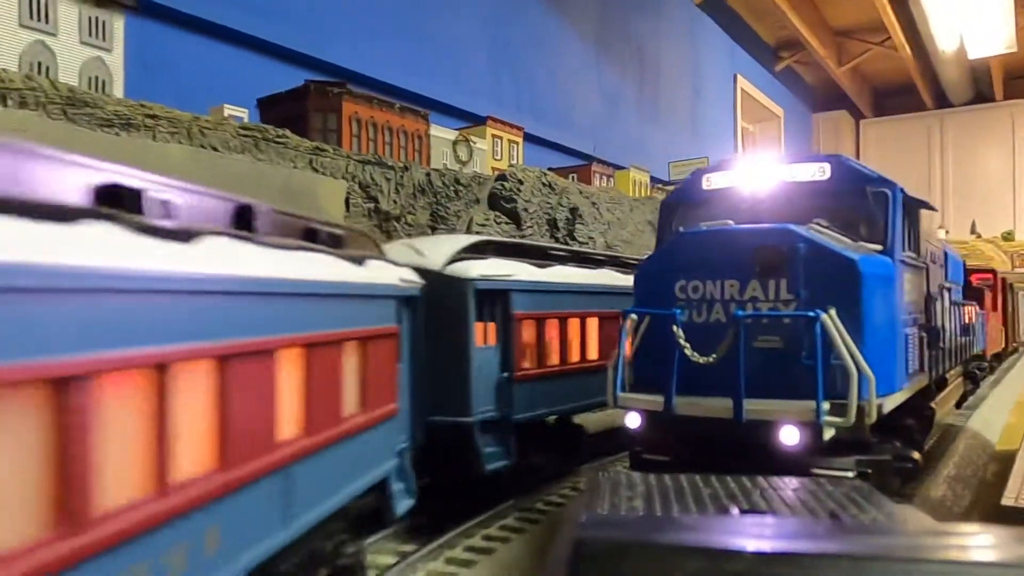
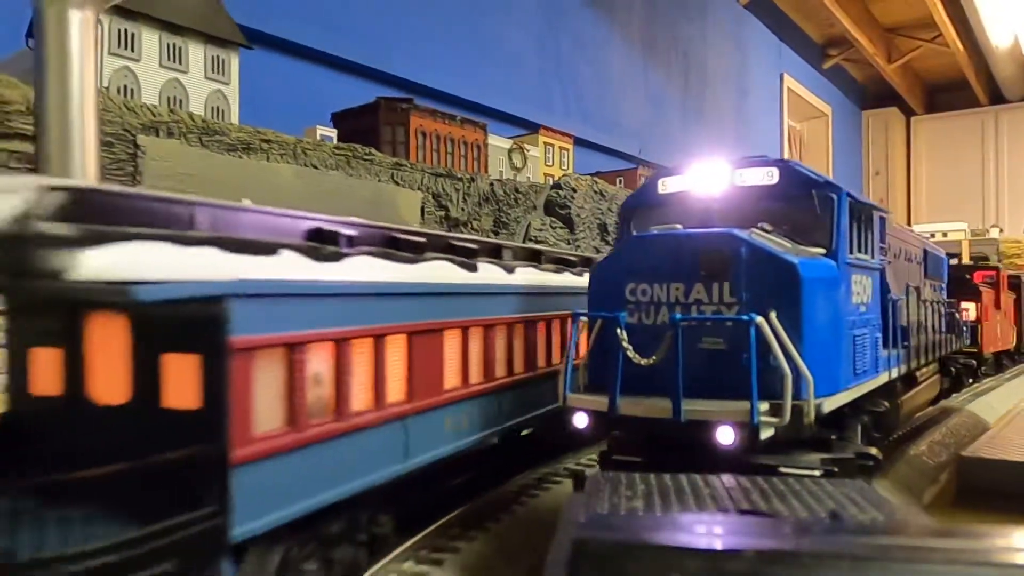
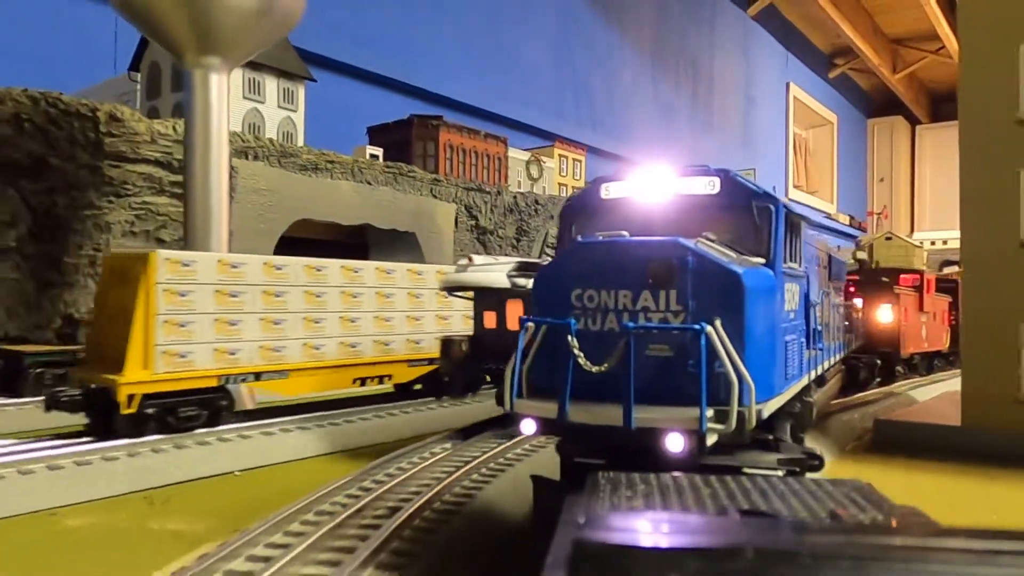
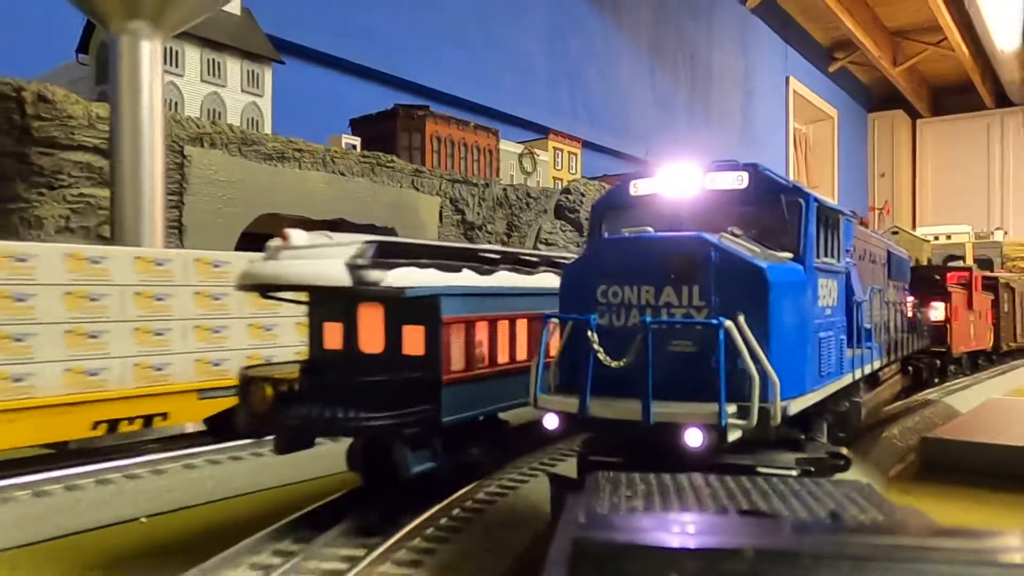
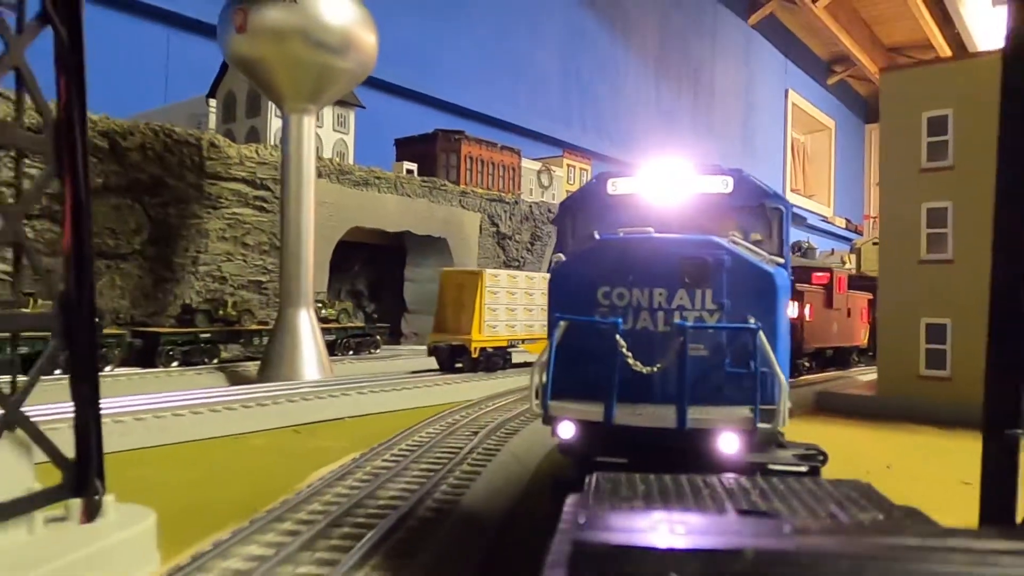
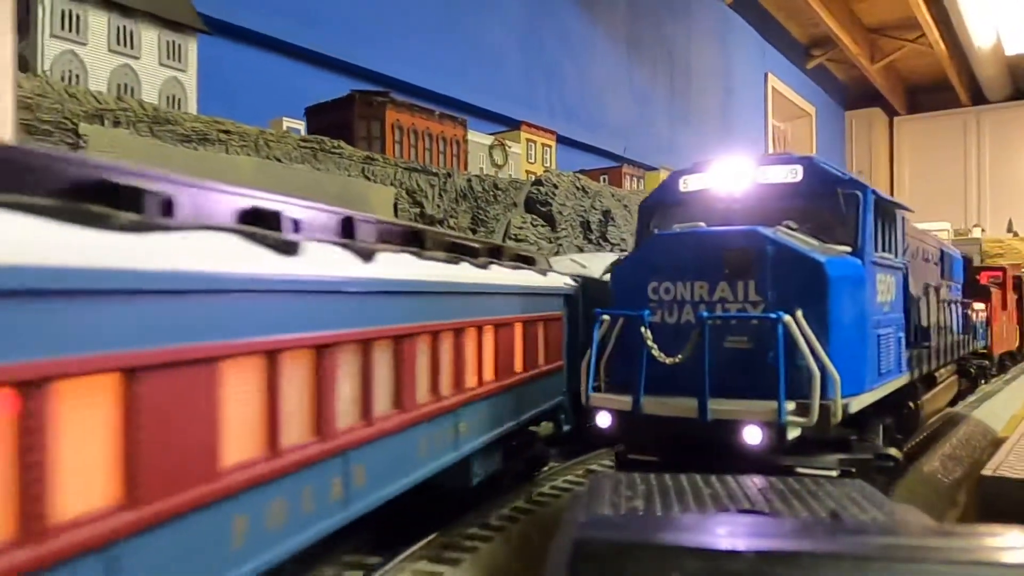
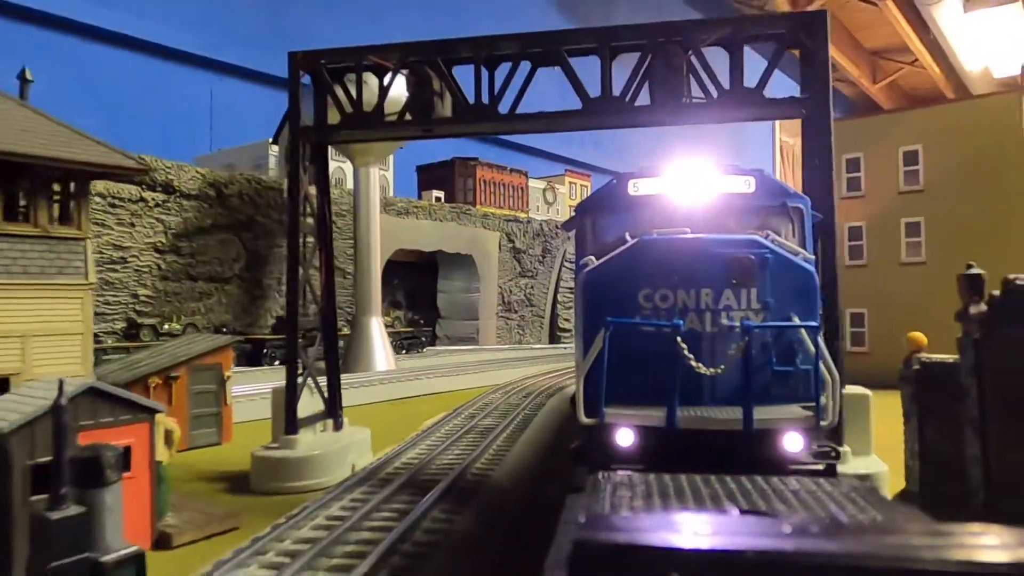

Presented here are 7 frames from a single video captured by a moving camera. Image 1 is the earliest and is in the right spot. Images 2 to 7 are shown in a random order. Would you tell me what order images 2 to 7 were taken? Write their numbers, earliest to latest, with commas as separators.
6, 2, 4, 3, 5, 7
